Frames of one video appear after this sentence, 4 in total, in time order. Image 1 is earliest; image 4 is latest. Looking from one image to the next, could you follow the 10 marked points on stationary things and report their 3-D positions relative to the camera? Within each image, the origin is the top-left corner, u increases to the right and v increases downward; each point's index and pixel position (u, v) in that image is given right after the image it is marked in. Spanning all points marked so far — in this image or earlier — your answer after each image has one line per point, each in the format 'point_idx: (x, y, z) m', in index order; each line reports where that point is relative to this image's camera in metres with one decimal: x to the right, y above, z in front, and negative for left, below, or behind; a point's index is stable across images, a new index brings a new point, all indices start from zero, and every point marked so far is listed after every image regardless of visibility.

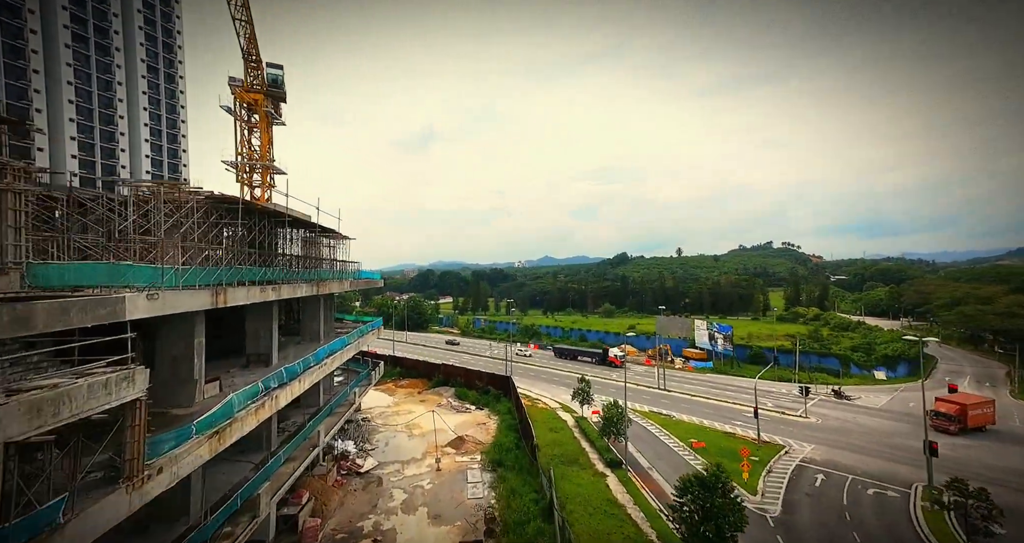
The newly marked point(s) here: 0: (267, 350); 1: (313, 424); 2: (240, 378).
0: (-9.3, -3.0, +17.2) m
1: (-8.1, -6.2, +18.4) m
2: (-8.9, -3.5, +14.9) m
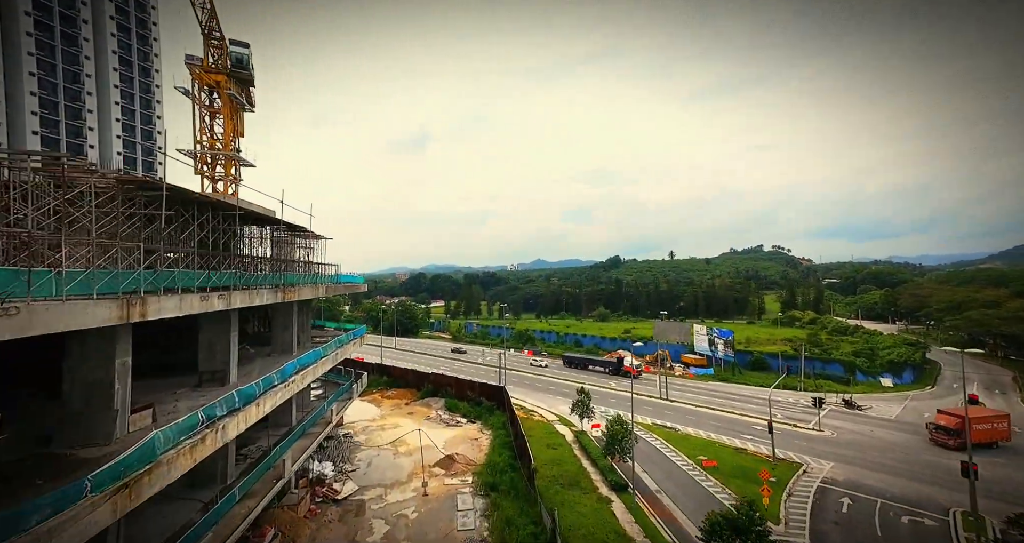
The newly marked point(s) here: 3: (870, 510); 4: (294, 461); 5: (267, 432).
0: (-9.5, -3.1, +14.8) m
1: (-8.3, -6.4, +16.0) m
2: (-9.0, -3.6, +12.5) m
3: (+15.3, -10.2, +19.3) m
4: (-8.6, -7.5, +17.8) m
5: (-10.5, -6.9, +19.3) m
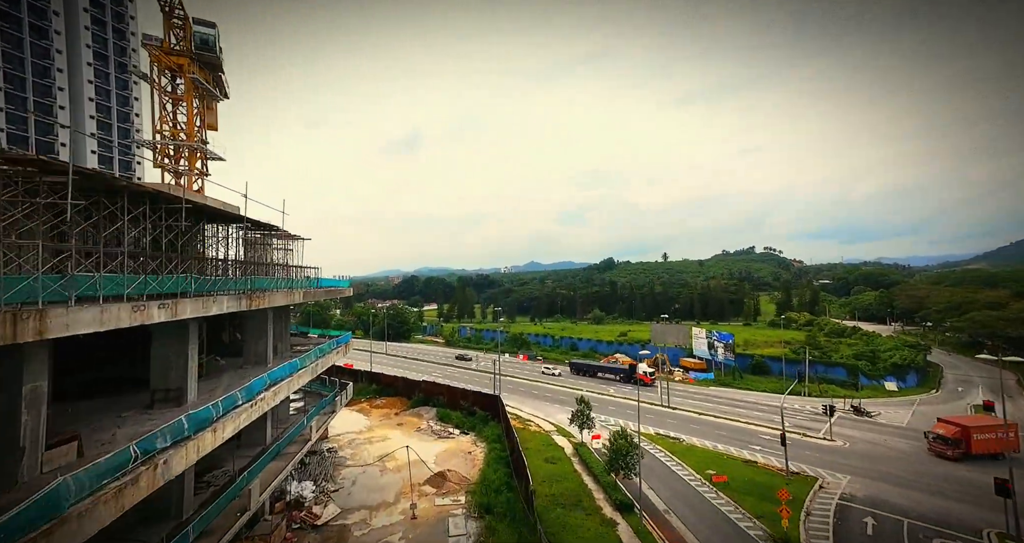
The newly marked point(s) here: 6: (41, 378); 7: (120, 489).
0: (-9.5, -3.2, +13.0) m
1: (-8.4, -6.5, +14.2) m
2: (-9.1, -3.7, +10.7) m
3: (+15.2, -10.3, +17.8) m
4: (-8.7, -7.6, +15.9) m
5: (-10.6, -7.0, +17.5) m
6: (-8.5, -1.9, +8.2) m
7: (-7.0, -3.9, +8.2) m
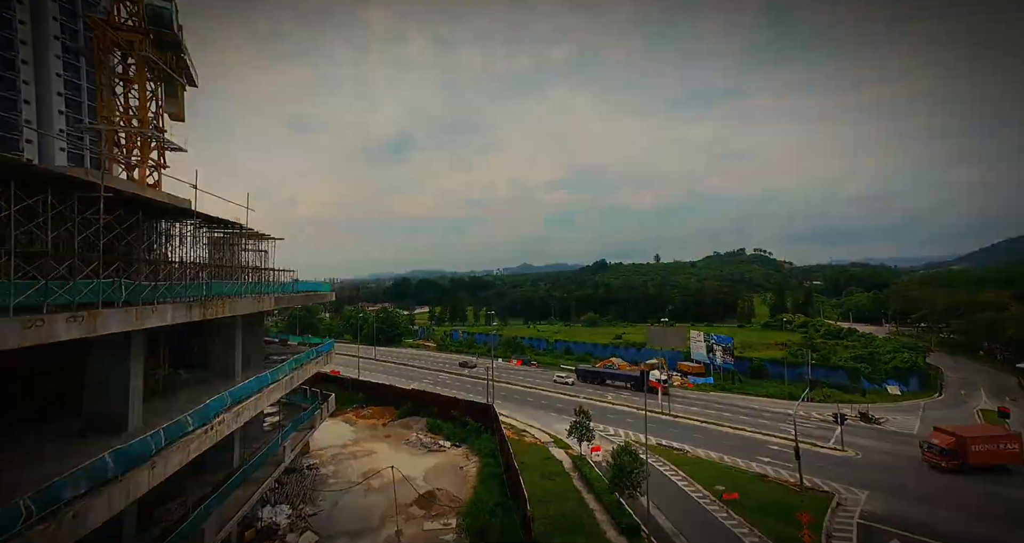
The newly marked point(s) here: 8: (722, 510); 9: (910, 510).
0: (-9.6, -3.3, +11.1) m
1: (-8.5, -6.6, +12.3) m
2: (-9.1, -3.8, +8.8) m
3: (+15.1, -10.3, +16.3) m
4: (-8.8, -7.7, +14.0) m
5: (-10.8, -7.1, +15.5) m
6: (-8.5, -2.0, +6.3) m
7: (-7.0, -4.0, +6.3) m
8: (+9.1, -10.3, +19.6) m
9: (+17.2, -10.4, +19.5) m
